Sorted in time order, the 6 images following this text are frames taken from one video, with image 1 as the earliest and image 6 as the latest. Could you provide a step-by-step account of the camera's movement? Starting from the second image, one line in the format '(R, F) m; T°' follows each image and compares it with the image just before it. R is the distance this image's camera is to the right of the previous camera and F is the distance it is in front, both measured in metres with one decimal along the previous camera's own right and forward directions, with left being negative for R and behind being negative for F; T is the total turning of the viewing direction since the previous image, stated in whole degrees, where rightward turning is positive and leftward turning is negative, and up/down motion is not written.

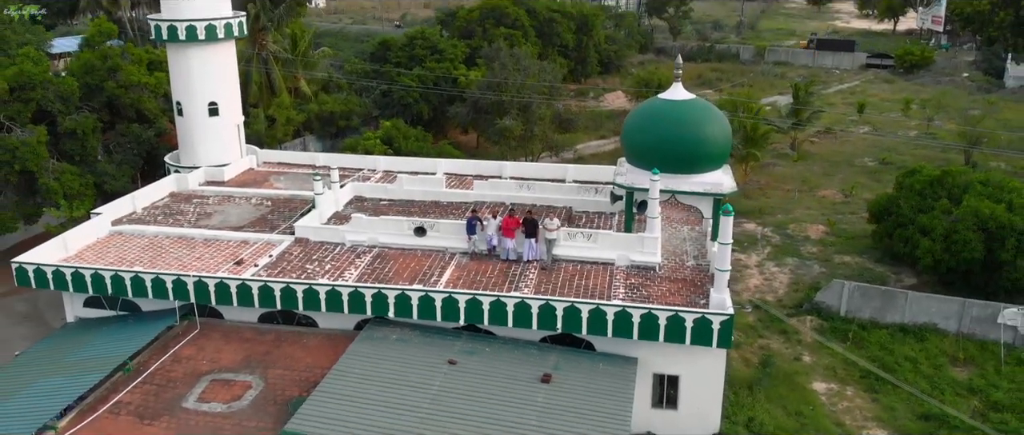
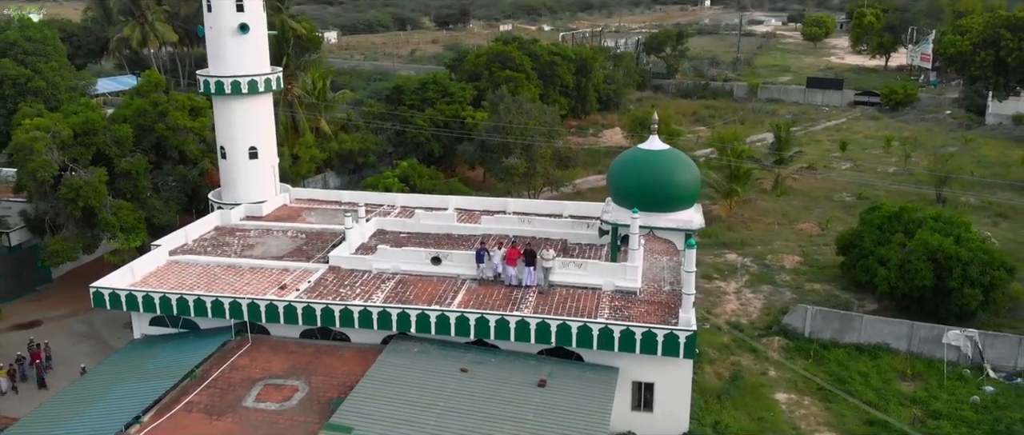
(0.0, -2.4) m; 0°
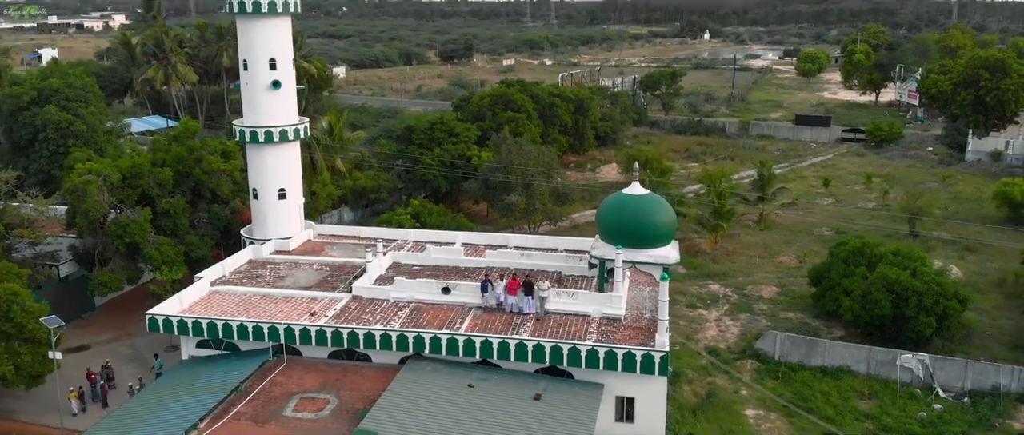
(0.0, -2.4) m; 0°
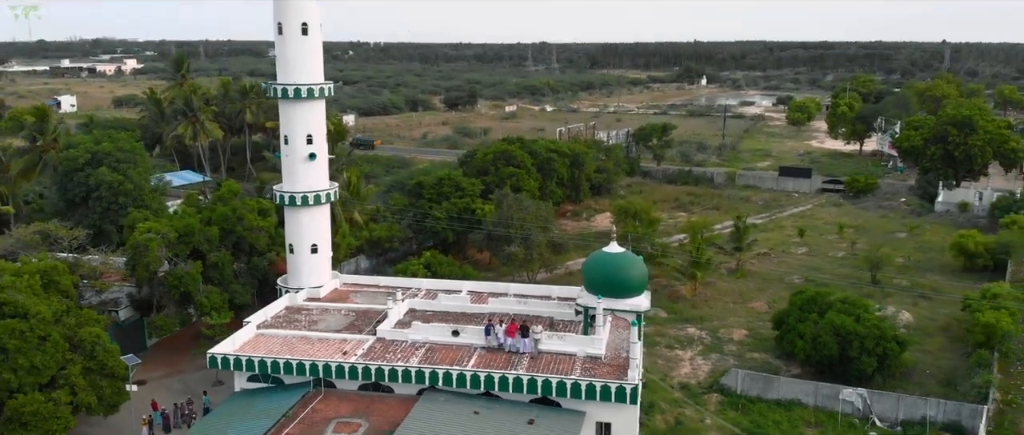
(+0.1, -3.8) m; 0°
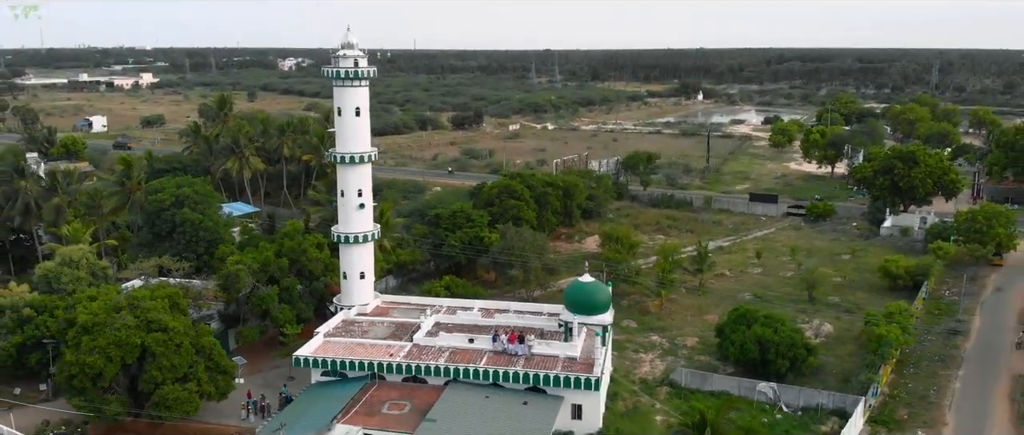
(+0.1, -8.4) m; 0°
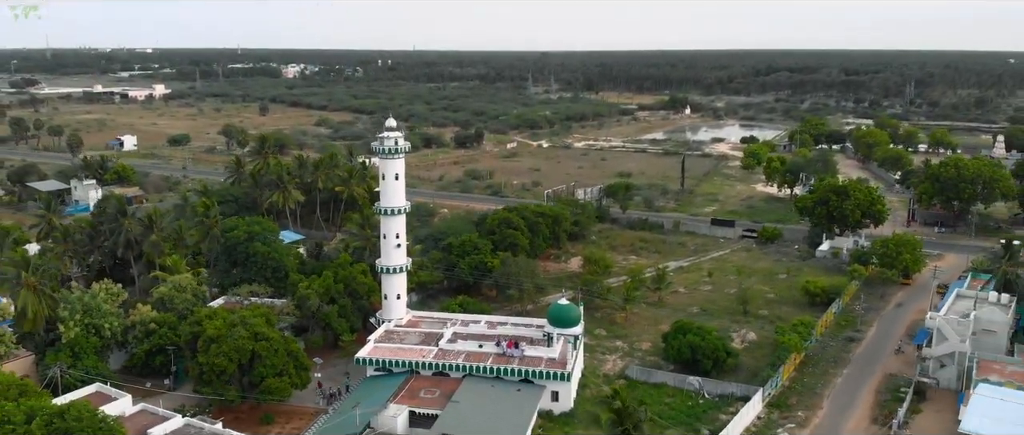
(0.0, -12.4) m; 0°
